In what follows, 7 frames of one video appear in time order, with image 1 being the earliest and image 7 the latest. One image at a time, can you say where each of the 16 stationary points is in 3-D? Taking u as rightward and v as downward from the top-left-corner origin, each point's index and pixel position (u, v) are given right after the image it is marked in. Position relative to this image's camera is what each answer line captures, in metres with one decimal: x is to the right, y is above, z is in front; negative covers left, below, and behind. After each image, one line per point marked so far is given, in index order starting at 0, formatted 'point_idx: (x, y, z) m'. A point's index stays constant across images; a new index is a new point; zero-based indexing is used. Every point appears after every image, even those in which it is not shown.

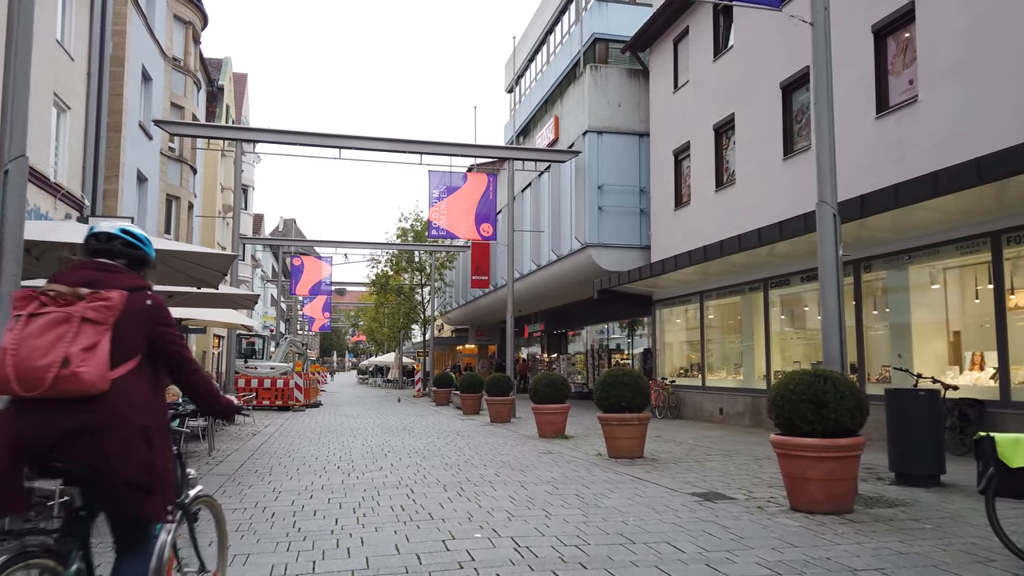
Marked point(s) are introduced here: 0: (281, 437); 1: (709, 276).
0: (-5.2, -3.3, +15.9) m
1: (+4.9, +0.3, +17.7) m
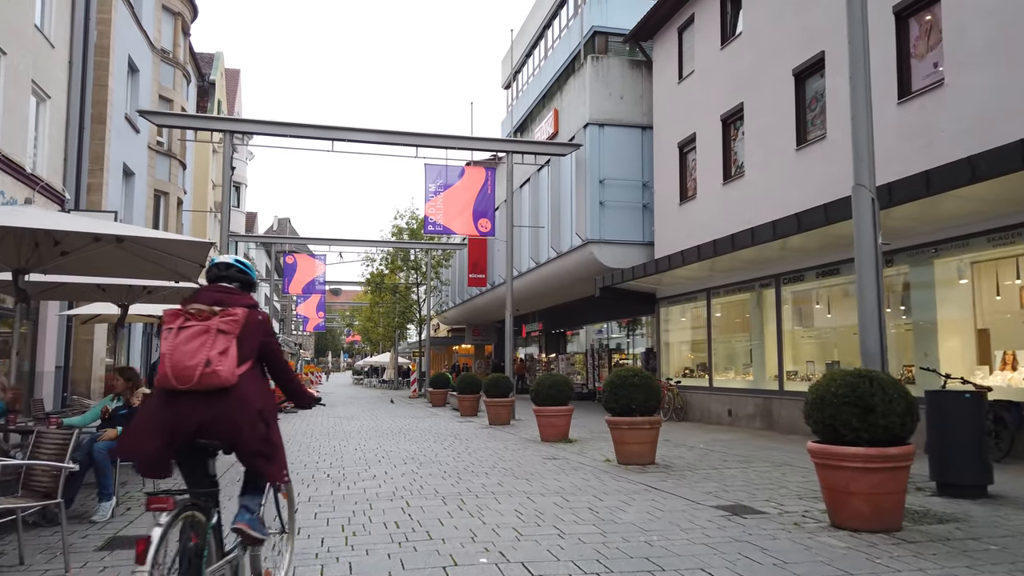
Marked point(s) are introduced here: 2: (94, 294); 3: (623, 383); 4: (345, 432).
0: (-5.2, -3.2, +15.2) m
1: (+4.9, +0.4, +17.0) m
2: (-6.3, -0.1, +10.7) m
3: (+1.6, -1.4, +10.1) m
4: (-4.0, -3.4, +16.9) m
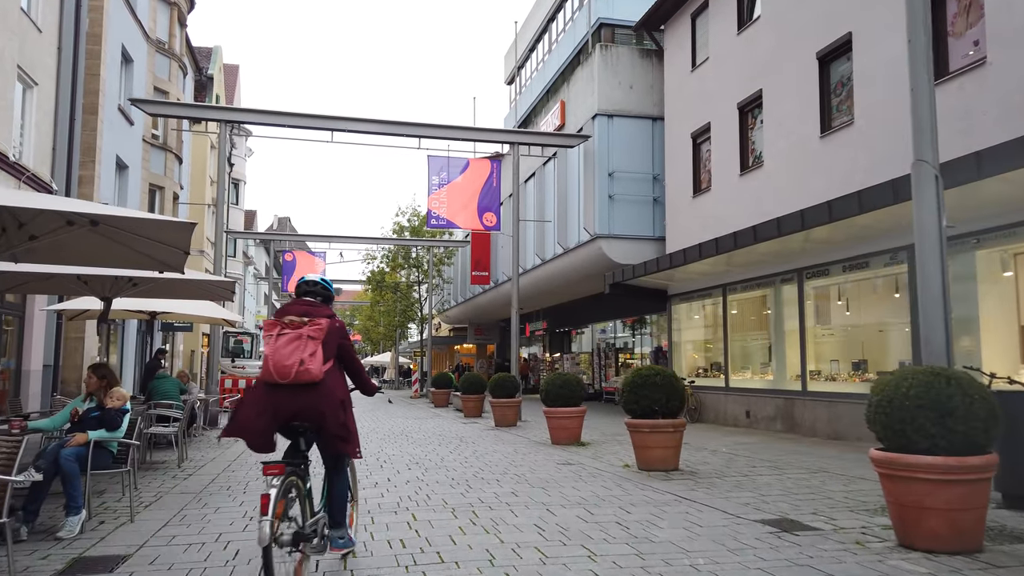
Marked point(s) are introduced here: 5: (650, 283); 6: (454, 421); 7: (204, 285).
0: (-5.0, -3.1, +14.4) m
1: (+5.1, +0.5, +16.3) m
2: (-6.2, 0.0, +10.0) m
3: (+1.8, -1.3, +9.3) m
4: (-3.8, -3.3, +16.1) m
5: (+3.8, +0.1, +19.4) m
6: (-1.6, -3.7, +19.9) m
7: (-4.6, 0.0, +10.4) m
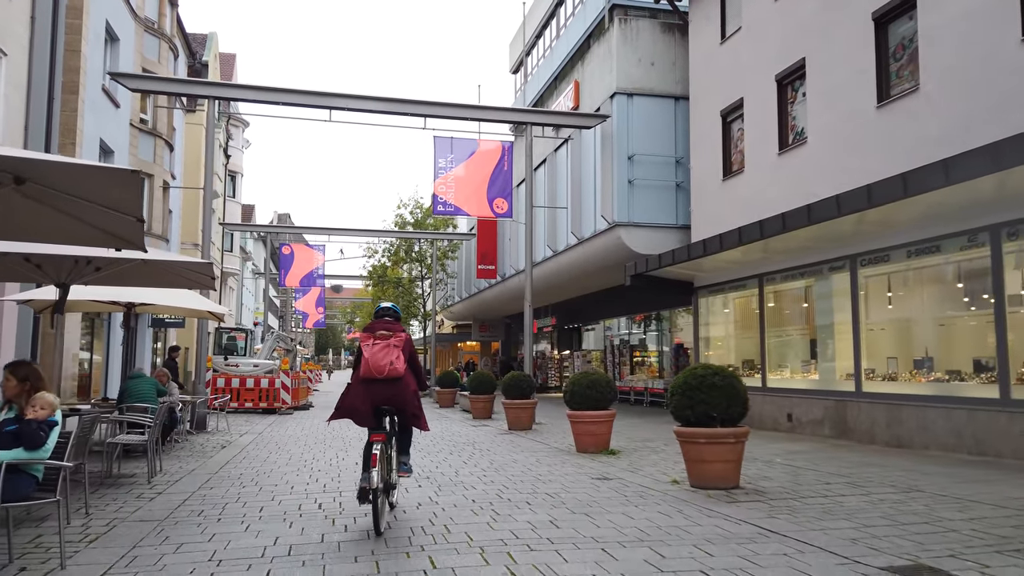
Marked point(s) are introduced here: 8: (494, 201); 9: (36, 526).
0: (-4.7, -2.9, +12.9) m
1: (+5.4, +0.7, +14.8) m
2: (-5.8, +0.2, +8.5) m
3: (+2.1, -1.1, +7.8) m
4: (-3.5, -3.1, +14.6) m
5: (+4.1, +0.3, +17.9) m
6: (-1.3, -3.5, +18.4) m
7: (-4.2, +0.2, +8.9) m
8: (-0.5, +2.3, +18.8) m
9: (-4.0, -2.0, +5.9) m
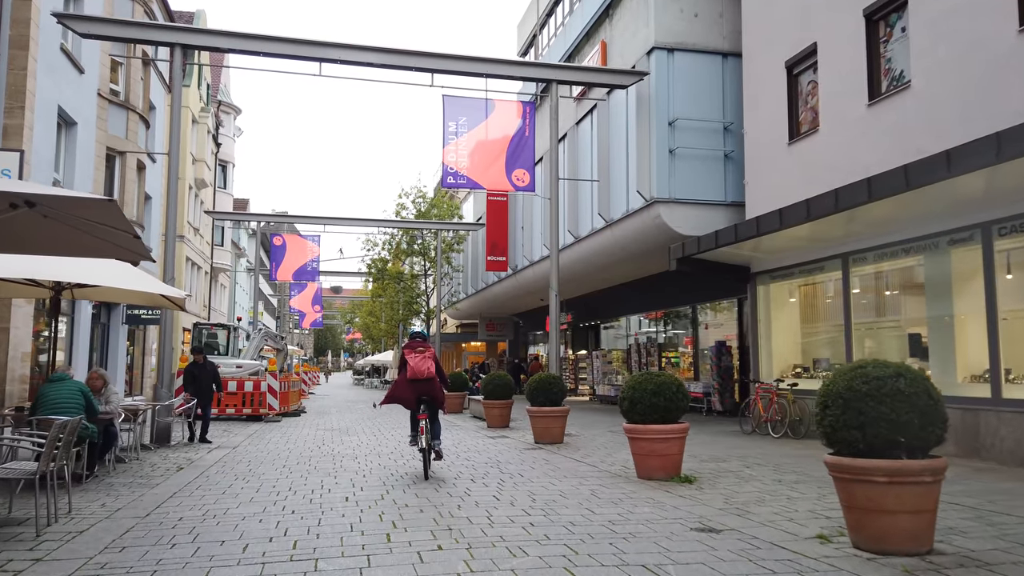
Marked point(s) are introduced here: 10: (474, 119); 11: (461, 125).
0: (-4.2, -2.6, +10.1) m
1: (+5.9, +1.0, +12.0) m
2: (-5.3, +0.5, +5.7) m
3: (+2.6, -0.8, +5.0) m
4: (-3.0, -2.8, +11.8) m
5: (+4.6, +0.6, +15.1) m
6: (-0.8, -3.2, +15.6) m
7: (-3.7, +0.6, +6.1) m
8: (0.0, +2.6, +16.1) m
9: (-3.5, -1.7, +3.2) m
10: (-0.8, +3.8, +15.8) m
11: (-1.1, +3.6, +15.9) m
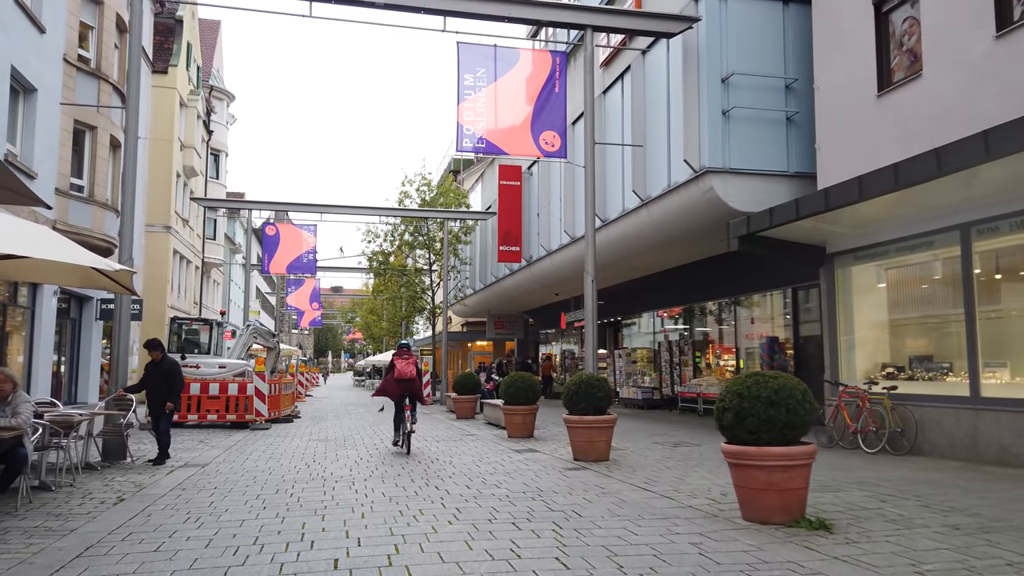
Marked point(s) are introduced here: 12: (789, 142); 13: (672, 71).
0: (-3.7, -2.3, +7.6) m
1: (+6.4, +1.3, +9.5) m
2: (-4.8, +0.8, +3.2) m
3: (+3.1, -0.5, +2.5) m
4: (-2.4, -2.5, +9.3) m
5: (+5.2, +0.9, +12.6) m
6: (-0.3, -2.9, +13.1) m
7: (-3.2, +0.9, +3.6) m
8: (+0.5, +2.9, +13.6) m
9: (-3.0, -1.4, +0.7) m
10: (-0.3, +4.1, +13.3) m
11: (-0.6, +3.9, +13.4) m
12: (+5.6, +3.0, +14.3) m
13: (+3.4, +4.7, +15.4) m
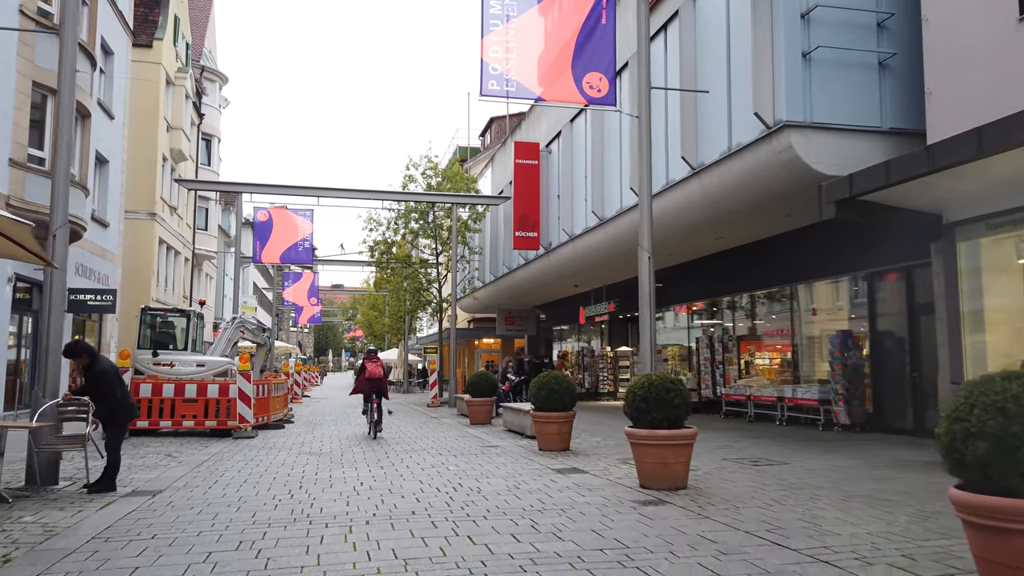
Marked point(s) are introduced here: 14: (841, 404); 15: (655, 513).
0: (-3.1, -2.0, +5.1) m
1: (+7.0, +1.6, +6.9) m
2: (-4.3, +1.1, +0.7) m
3: (+3.6, -0.2, 0.0) m
4: (-1.9, -2.2, +6.8) m
5: (+5.7, +1.3, +10.1) m
6: (+0.3, -2.6, +10.5) m
7: (-2.7, +1.2, +1.0) m
8: (+1.1, +3.2, +11.0) m
9: (-2.5, -1.1, -1.9) m
10: (+0.2, +4.4, +10.8) m
11: (-0.1, +4.2, +10.8) m
12: (+6.2, +3.3, +11.7) m
13: (+4.0, +5.0, +12.9) m
14: (+6.8, -2.4, +14.7) m
15: (+1.3, -2.2, +6.6) m
